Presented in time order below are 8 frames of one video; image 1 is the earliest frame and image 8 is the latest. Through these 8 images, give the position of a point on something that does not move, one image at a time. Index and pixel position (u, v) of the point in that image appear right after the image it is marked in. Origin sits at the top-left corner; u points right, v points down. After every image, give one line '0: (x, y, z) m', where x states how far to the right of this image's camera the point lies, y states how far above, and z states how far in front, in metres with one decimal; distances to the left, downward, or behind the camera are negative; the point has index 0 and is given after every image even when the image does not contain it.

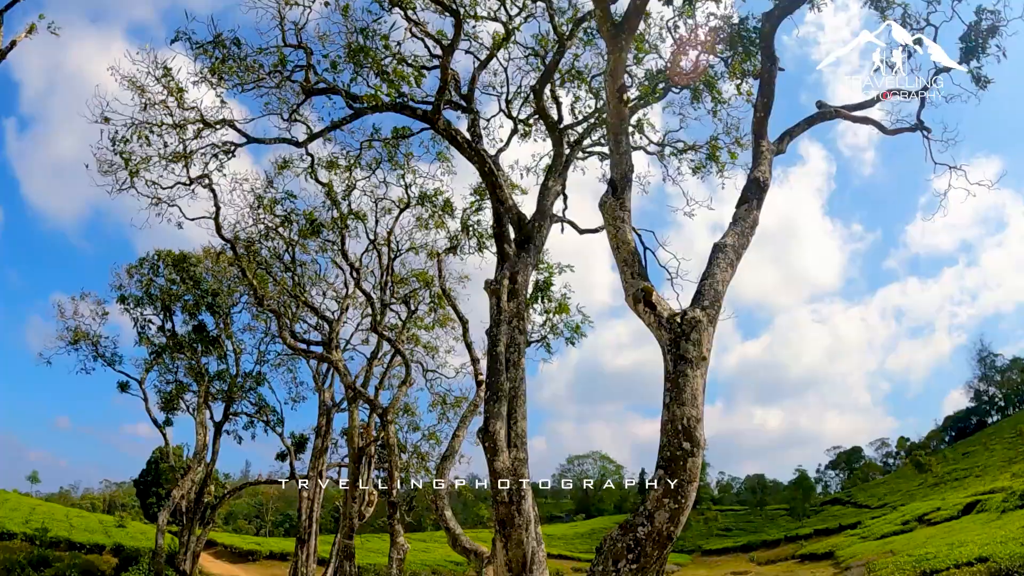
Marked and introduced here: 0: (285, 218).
0: (-4.7, +1.5, +13.9) m
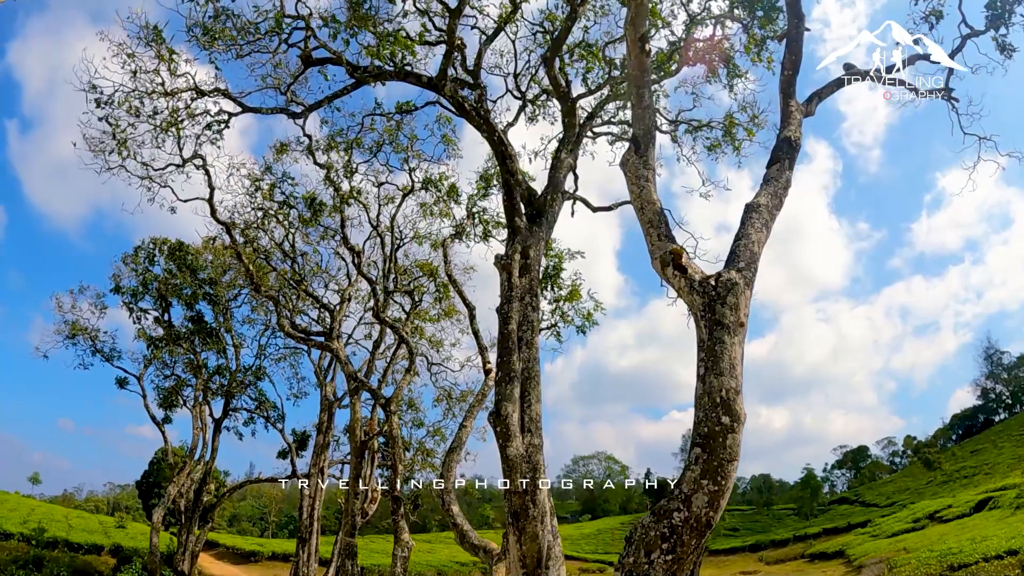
0: (-4.5, +1.7, +13.4) m
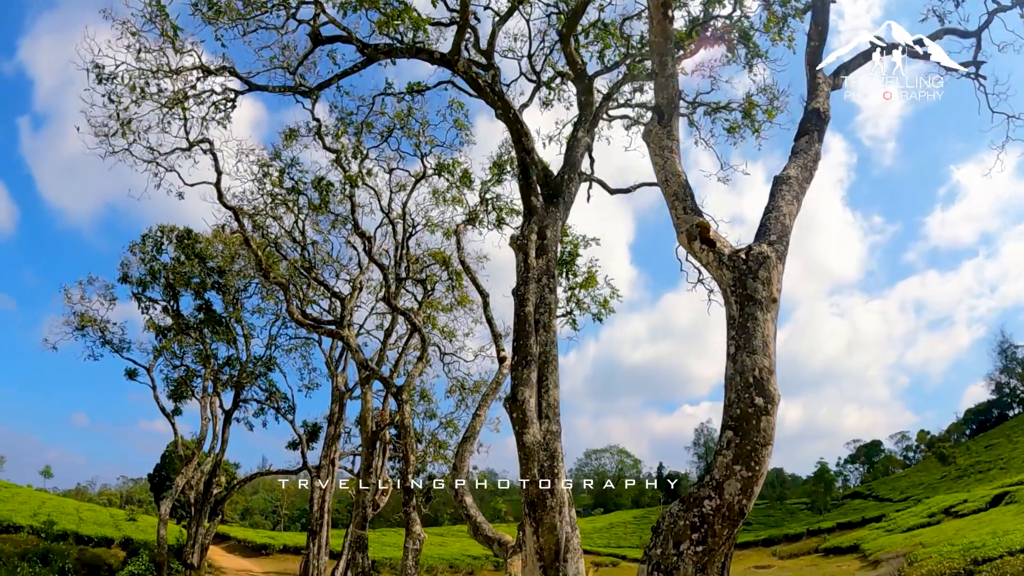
0: (-4.3, +2.0, +13.1) m
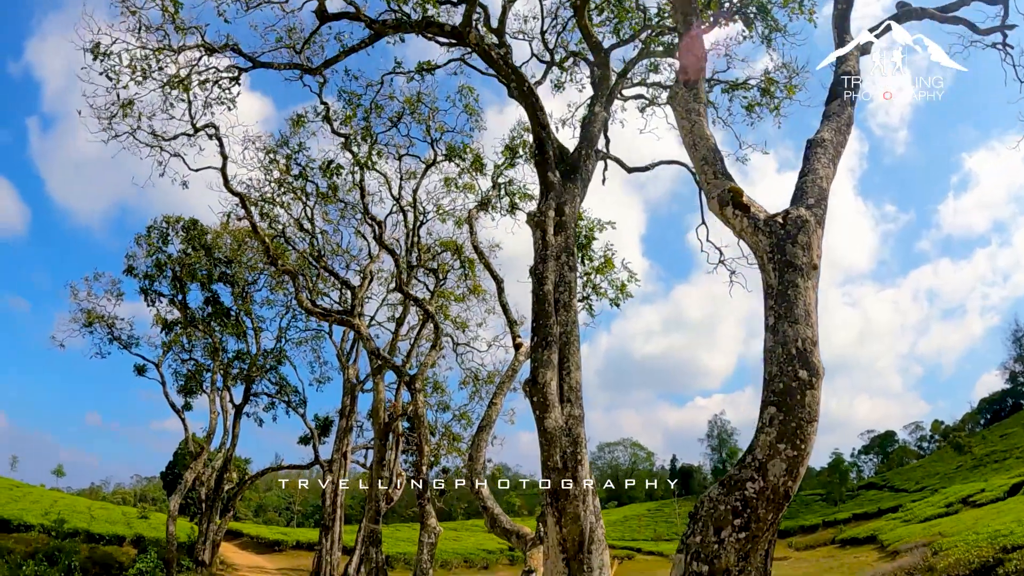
0: (-4.0, +2.2, +12.8) m
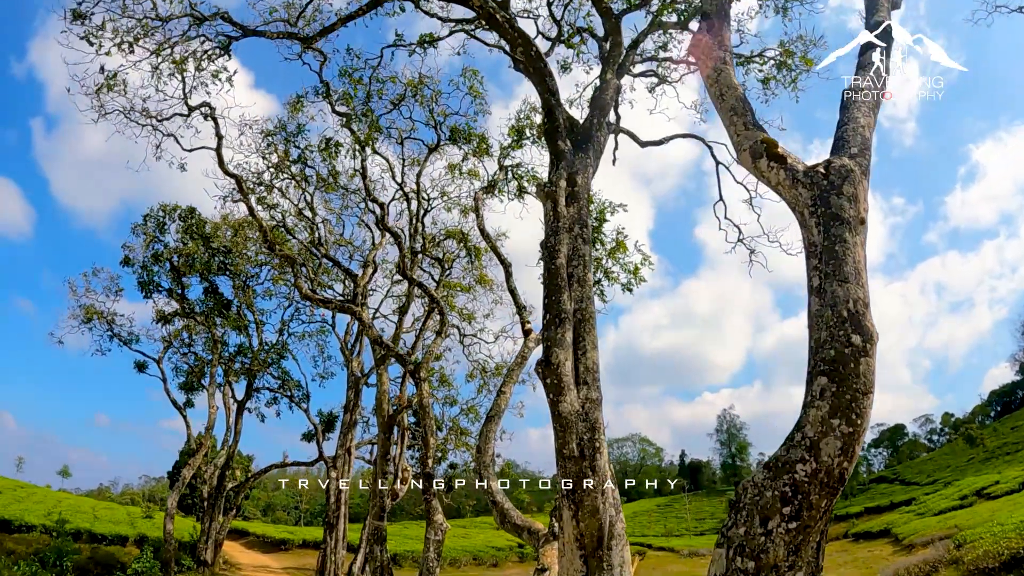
0: (-3.9, +2.4, +12.4) m
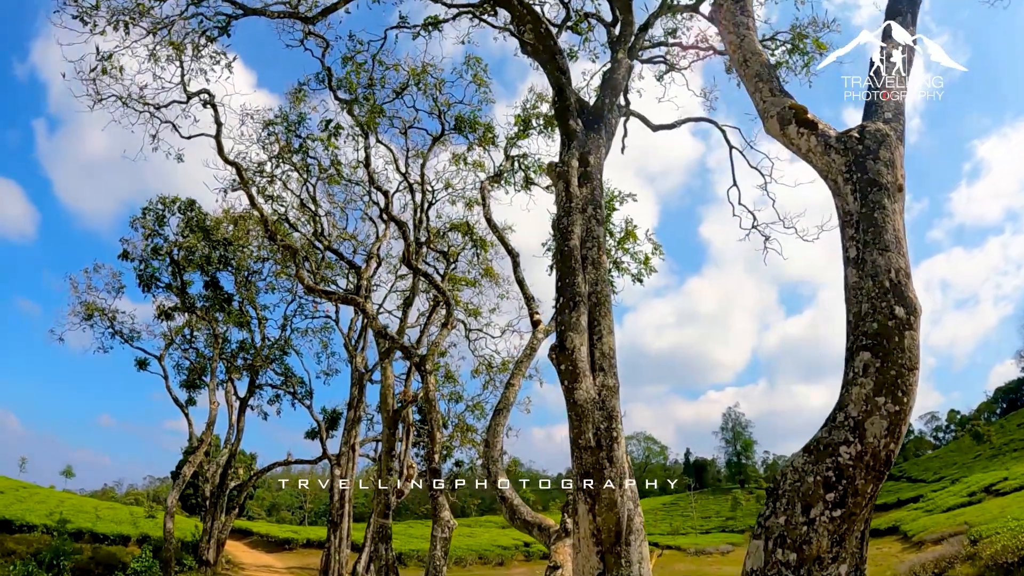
0: (-3.8, +2.5, +12.1) m
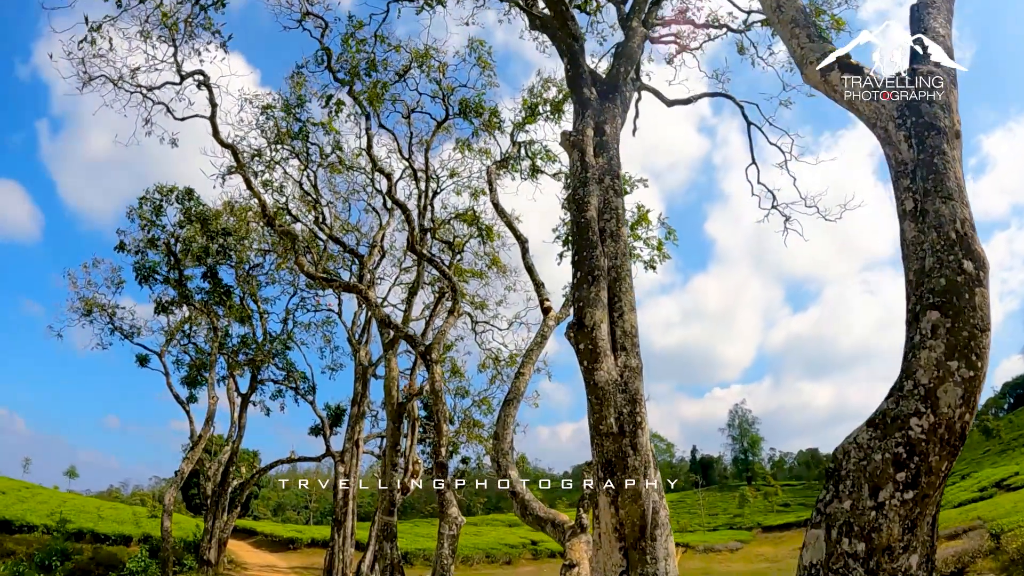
0: (-3.7, +2.6, +11.7) m
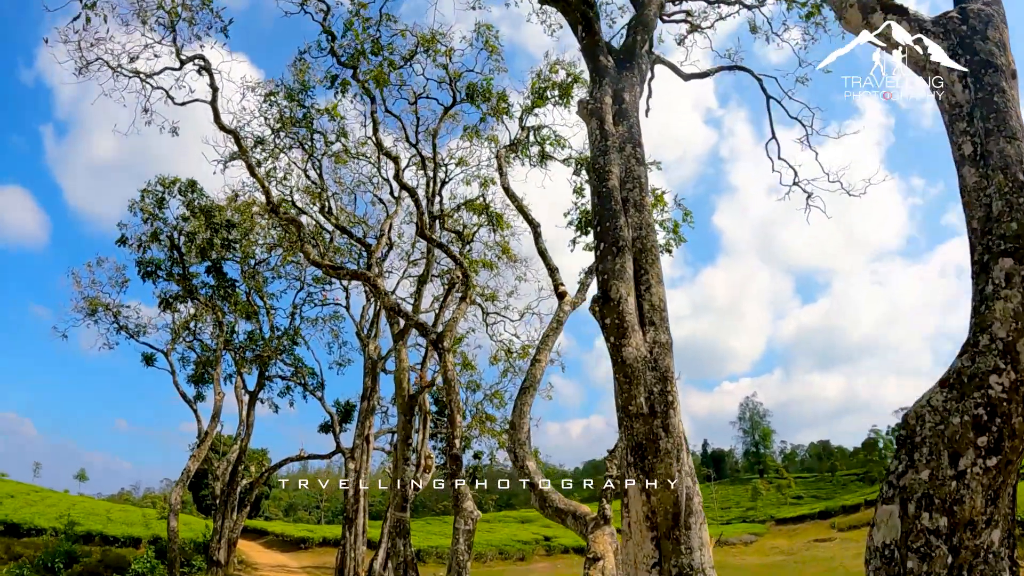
0: (-3.5, +2.8, +11.4) m
